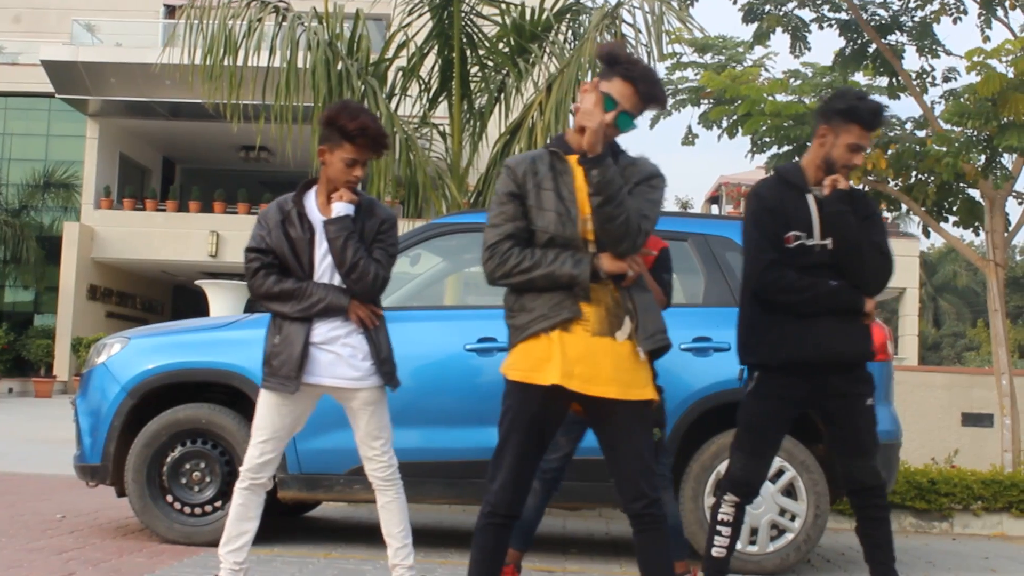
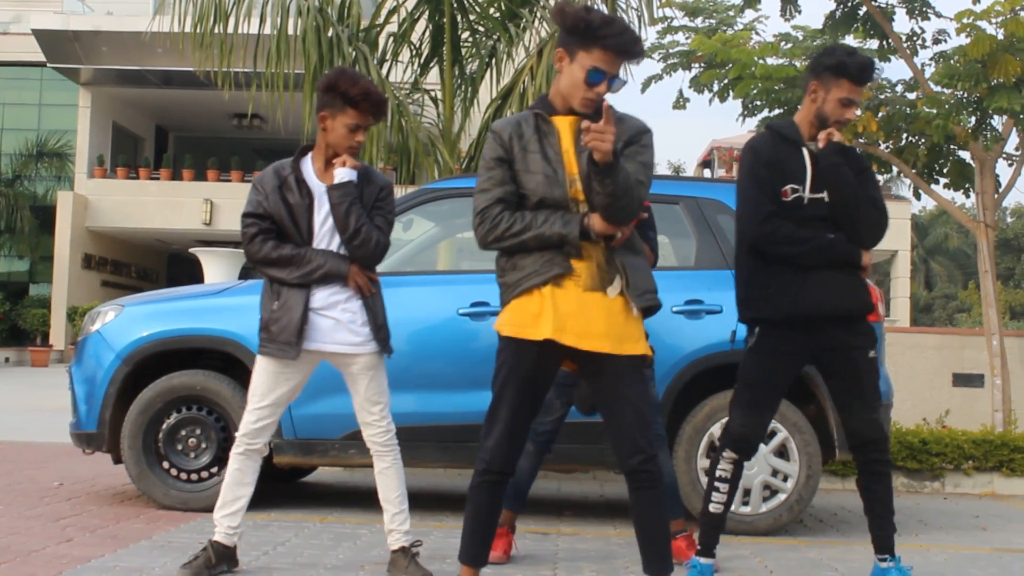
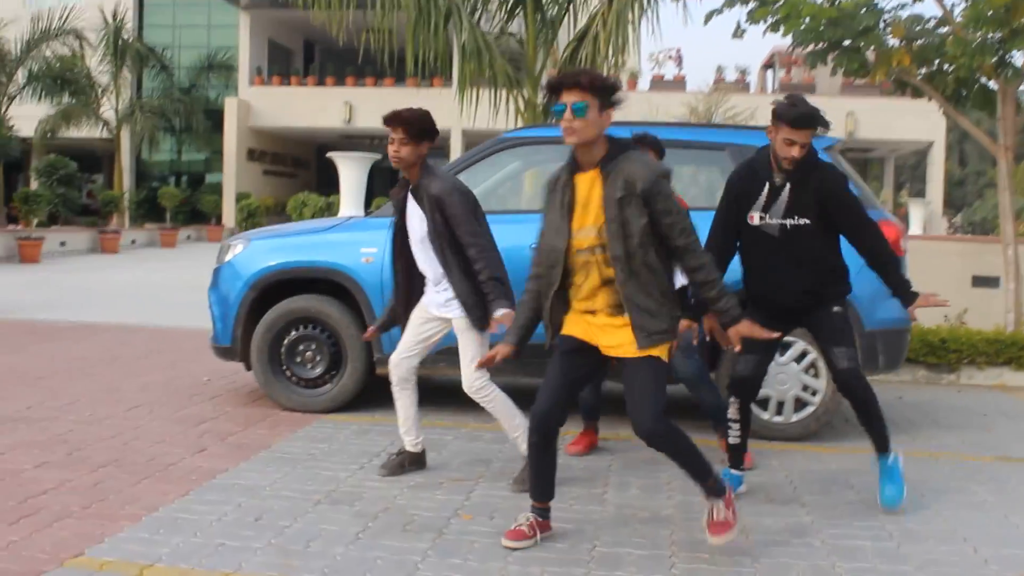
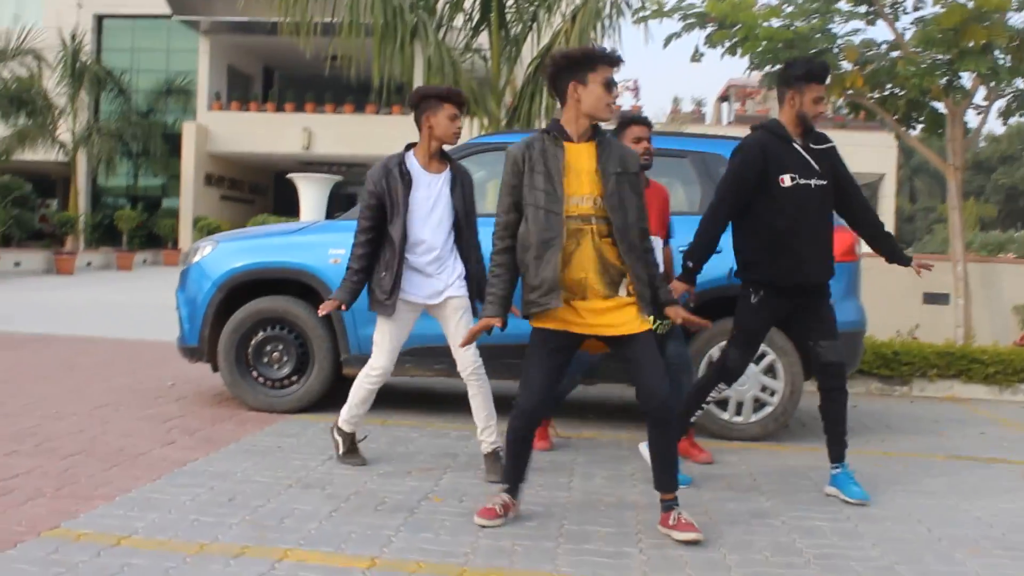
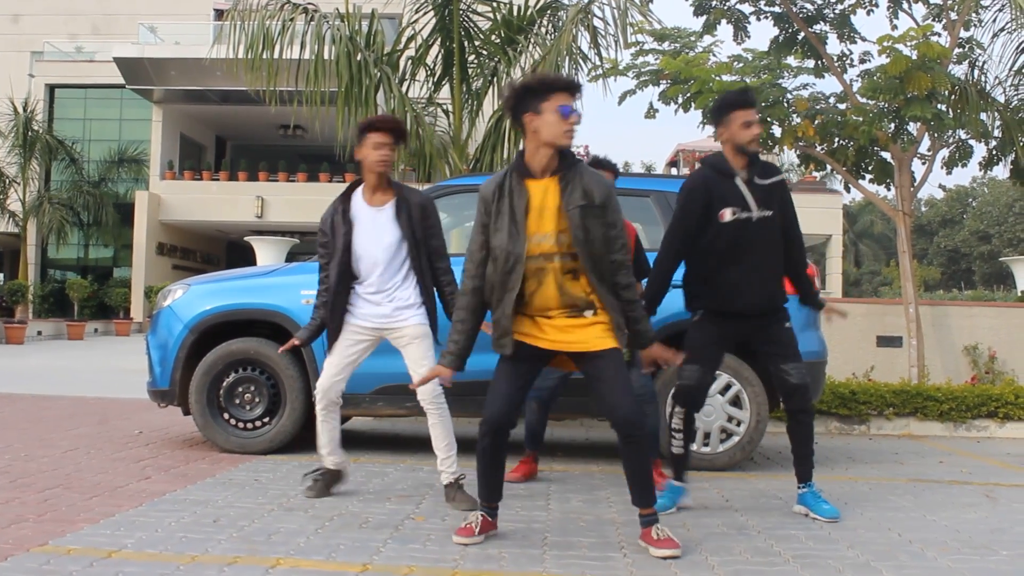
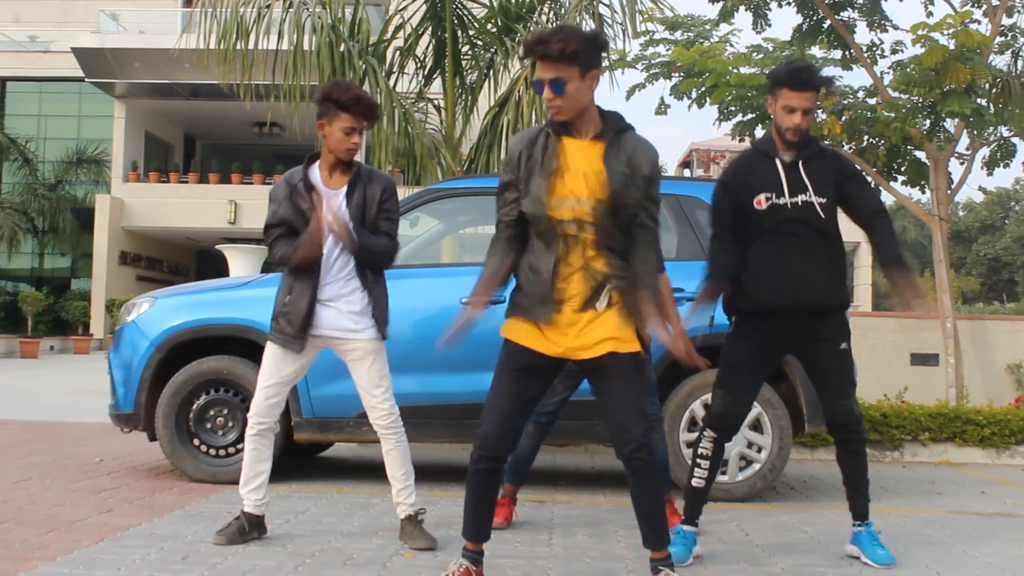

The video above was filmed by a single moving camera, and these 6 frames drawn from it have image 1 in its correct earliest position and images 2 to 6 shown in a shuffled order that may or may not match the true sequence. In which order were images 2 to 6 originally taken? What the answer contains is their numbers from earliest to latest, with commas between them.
2, 6, 5, 4, 3
